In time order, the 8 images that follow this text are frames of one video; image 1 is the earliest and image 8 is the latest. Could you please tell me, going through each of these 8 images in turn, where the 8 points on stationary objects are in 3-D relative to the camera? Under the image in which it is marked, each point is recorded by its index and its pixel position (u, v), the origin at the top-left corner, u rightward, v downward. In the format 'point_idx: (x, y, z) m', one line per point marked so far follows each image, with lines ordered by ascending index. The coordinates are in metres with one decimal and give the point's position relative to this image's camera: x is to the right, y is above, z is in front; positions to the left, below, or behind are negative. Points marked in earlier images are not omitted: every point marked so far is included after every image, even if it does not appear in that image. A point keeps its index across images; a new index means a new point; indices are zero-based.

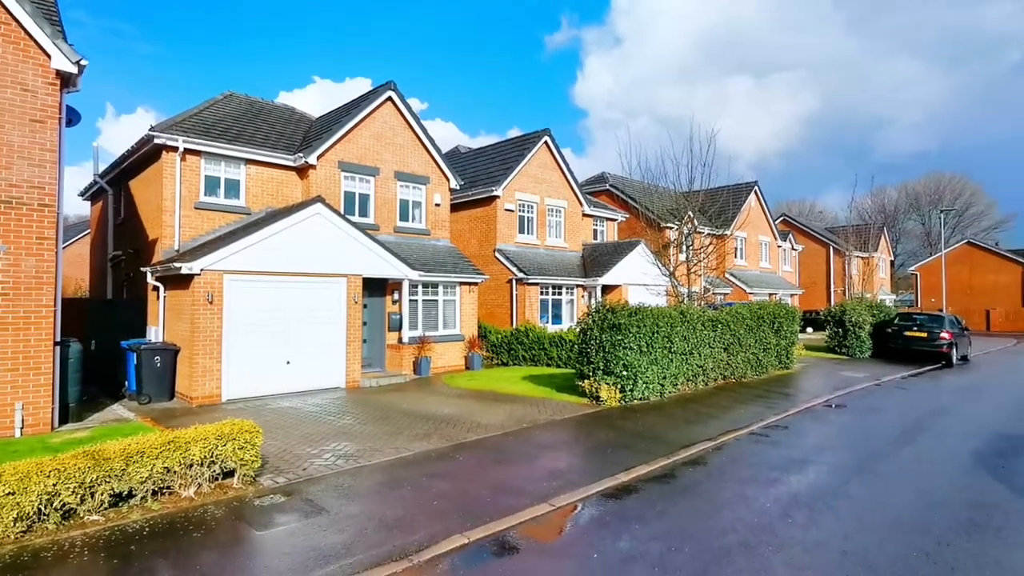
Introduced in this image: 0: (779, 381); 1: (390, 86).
0: (+7.2, -2.5, +15.0) m
1: (-4.2, +7.0, +19.2) m
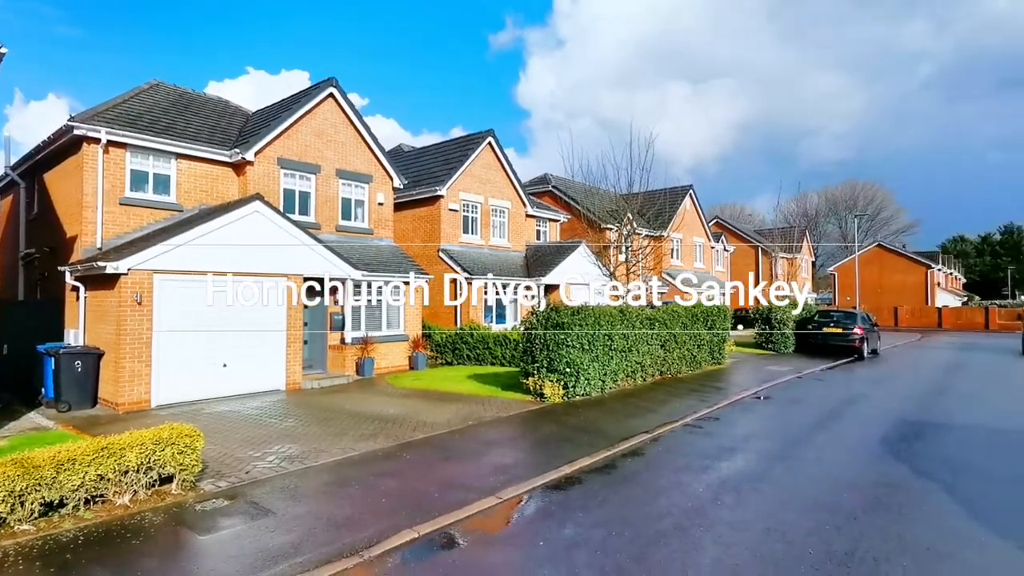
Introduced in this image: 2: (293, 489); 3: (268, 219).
0: (+5.7, -2.5, +15.9) m
1: (-6.1, +7.0, +18.8) m
2: (-2.5, -2.3, +6.4) m
3: (-6.4, +1.8, +14.7) m
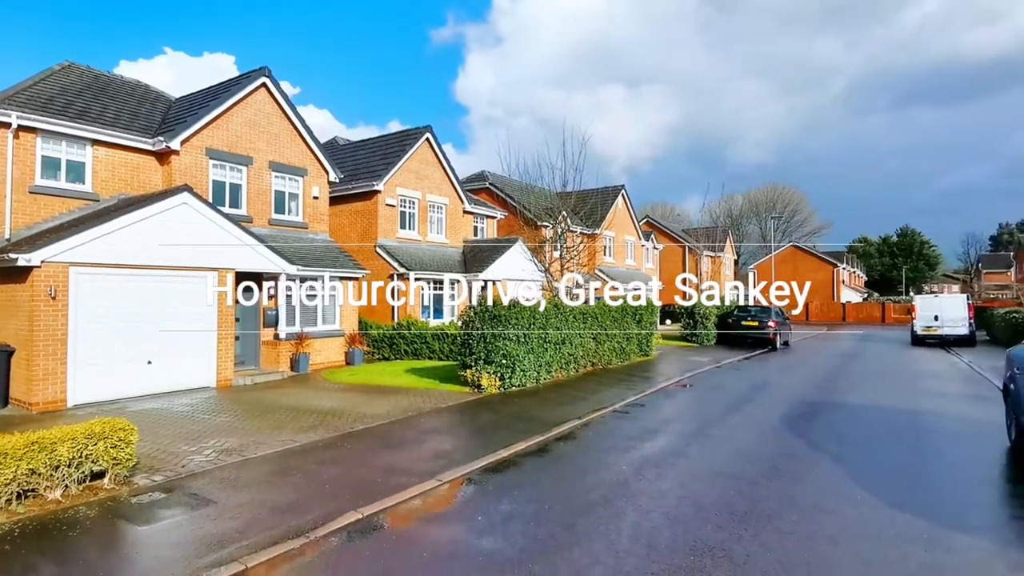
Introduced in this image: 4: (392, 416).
0: (+3.9, -2.4, +16.8) m
1: (-8.2, +7.2, +18.3) m
2: (-3.3, -2.2, +6.5) m
3: (-8.1, +2.0, +14.3) m
4: (-2.1, -2.3, +9.8) m
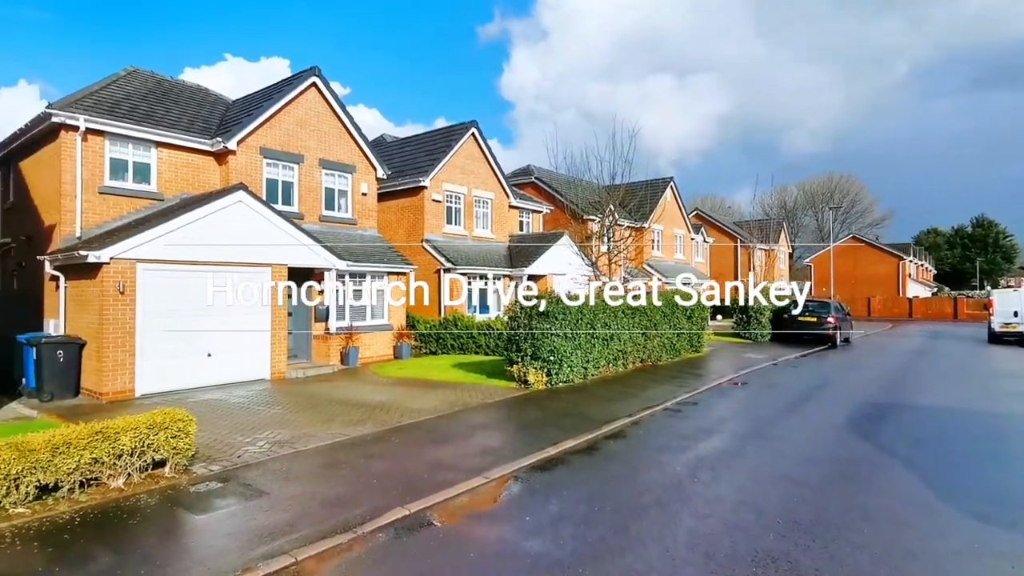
0: (+5.2, -2.2, +16.3) m
1: (-6.7, +7.3, +18.7) m
2: (-2.7, -2.2, +6.6) m
3: (-6.9, +2.1, +14.7) m
4: (-1.3, -2.2, +9.8) m
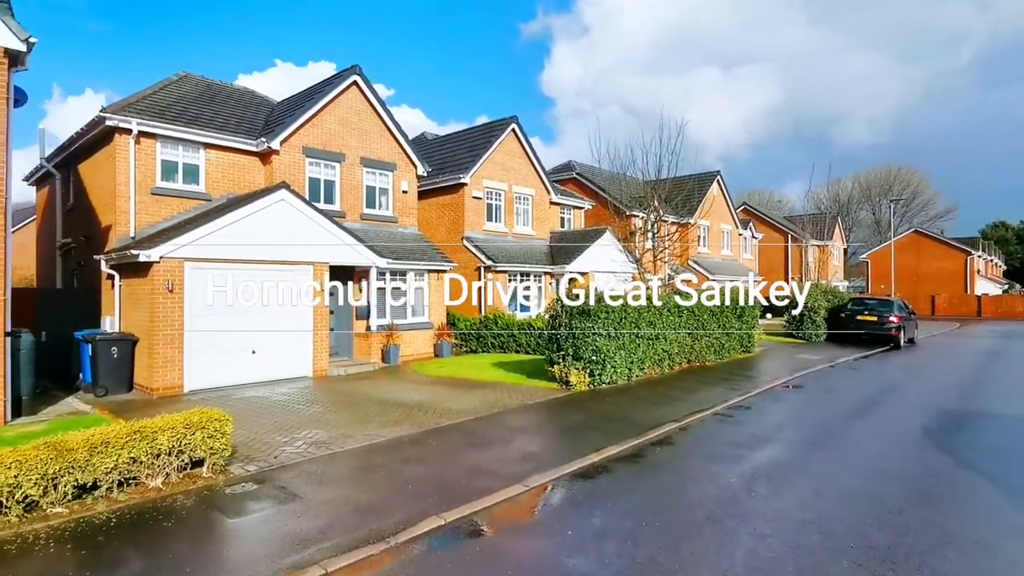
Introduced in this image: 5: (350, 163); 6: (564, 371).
0: (+6.4, -2.1, +15.5) m
1: (-5.3, +7.4, +18.8) m
2: (-2.2, -2.2, +6.5) m
3: (-5.8, +2.1, +14.8) m
4: (-0.6, -2.1, +9.6) m
5: (-5.5, +4.2, +18.9) m
6: (+1.1, -1.8, +11.8) m
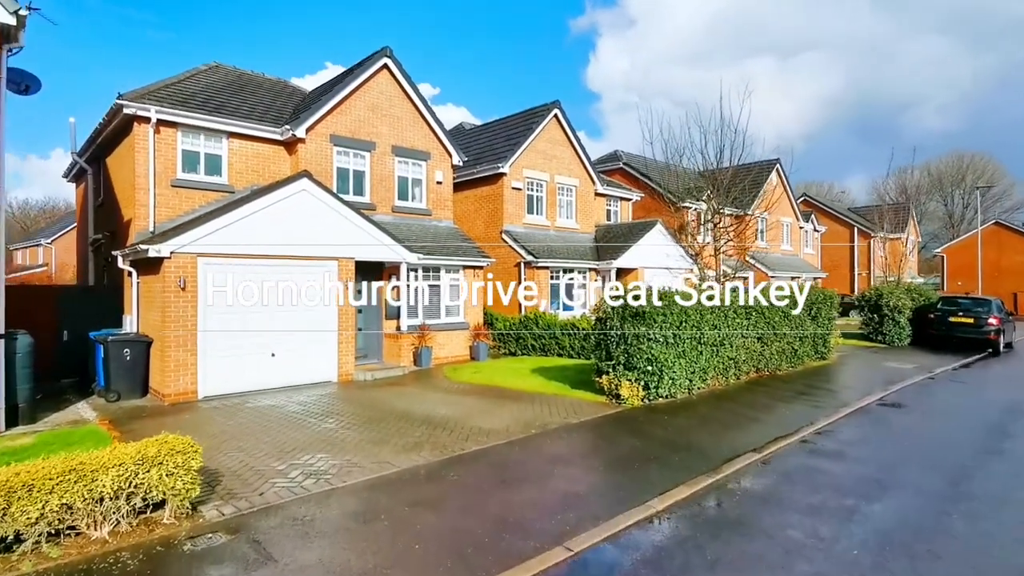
0: (+7.4, -2.1, +13.5) m
1: (-4.0, +7.5, +17.6) m
2: (-1.9, -2.2, +5.1) m
3: (-4.8, +2.2, +13.7) m
4: (0.0, -2.1, +8.1) m
5: (-4.2, +4.3, +17.7) m
6: (+1.9, -1.7, +10.2) m
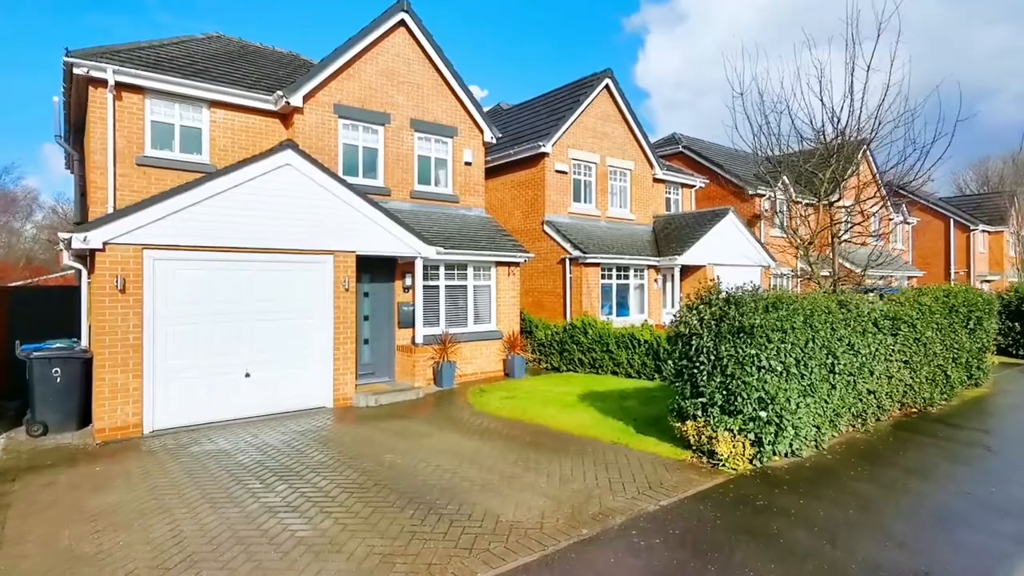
0: (+8.2, -2.1, +9.6) m
1: (-2.9, +7.5, +14.6) m
2: (-1.8, -2.2, +2.0) m
3: (-4.0, +2.2, +10.8) m
4: (+0.3, -2.1, +4.8) m
5: (-3.0, +4.3, +14.8) m
6: (+2.4, -1.8, +6.8) m
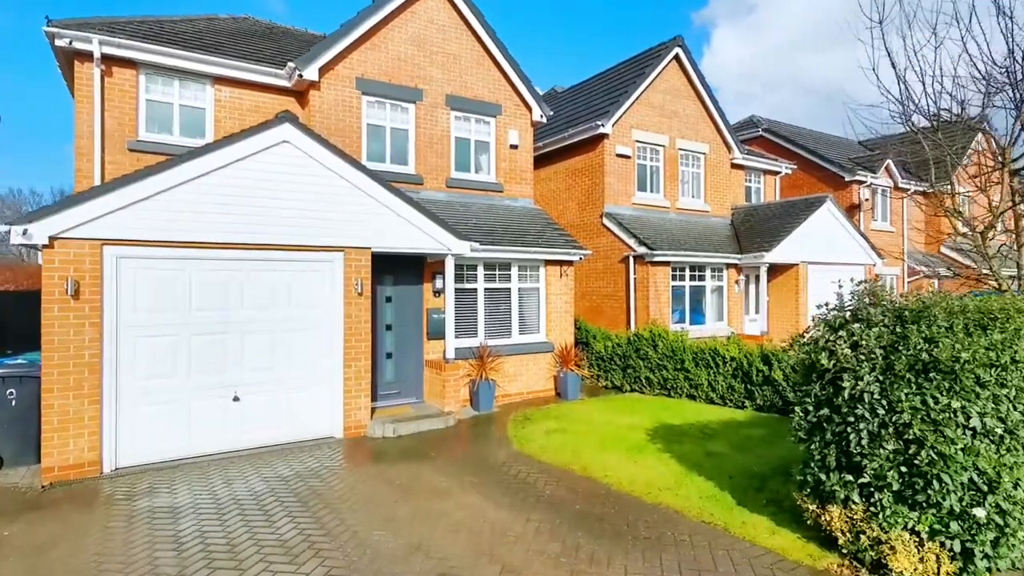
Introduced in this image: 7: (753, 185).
0: (+8.8, -2.2, +6.4) m
1: (-1.7, +7.4, +12.6) m
2: (-2.0, -2.2, -0.1) m
3: (-3.2, +2.1, +8.9) m
4: (+0.4, -2.2, +2.5) m
5: (-1.9, +4.2, +12.8) m
6: (+2.7, -1.8, +4.2) m
7: (+8.6, +3.7, +19.7) m
